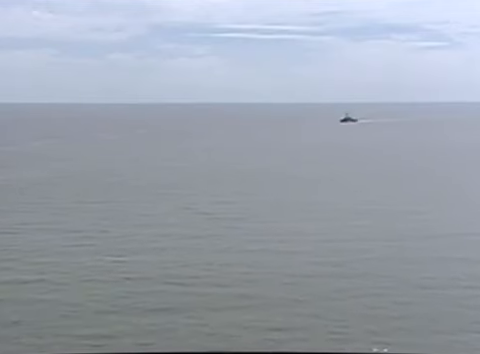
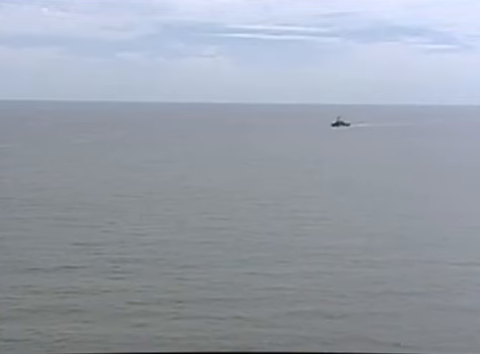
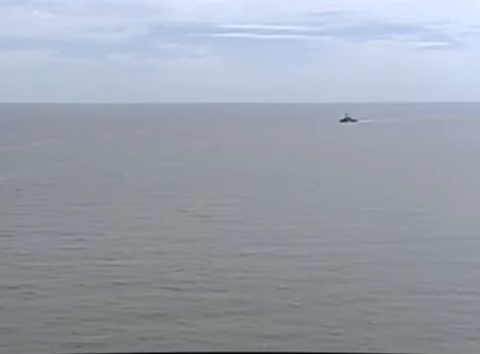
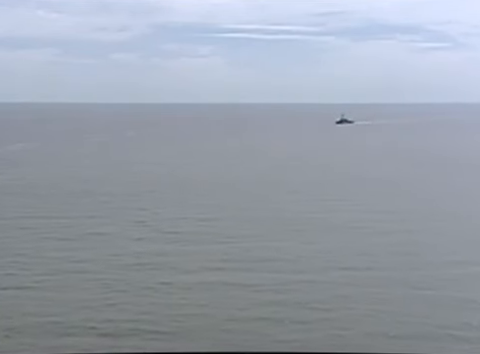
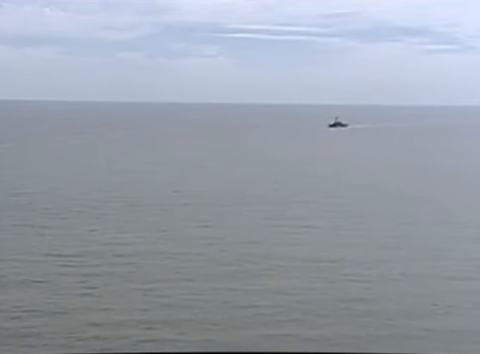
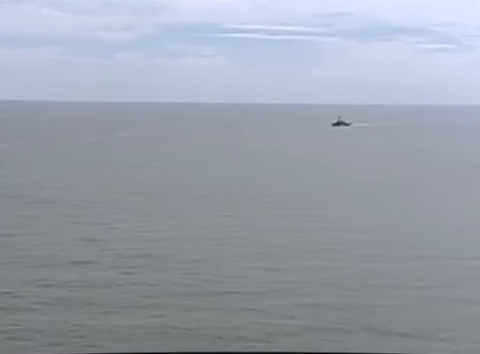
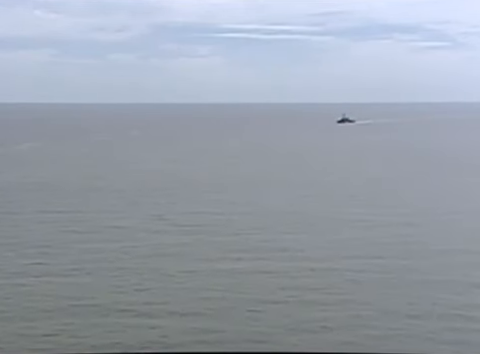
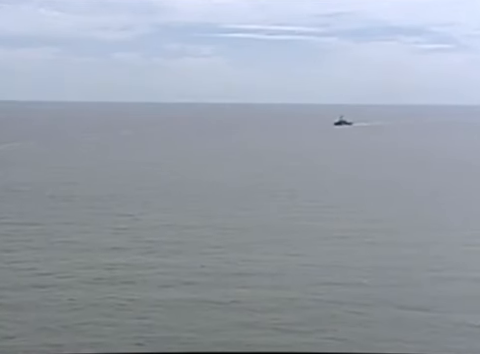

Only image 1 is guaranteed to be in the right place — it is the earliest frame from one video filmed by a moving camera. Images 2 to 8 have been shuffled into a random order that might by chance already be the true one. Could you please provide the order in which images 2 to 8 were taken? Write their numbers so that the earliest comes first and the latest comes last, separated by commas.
3, 7, 4, 8, 6, 2, 5
